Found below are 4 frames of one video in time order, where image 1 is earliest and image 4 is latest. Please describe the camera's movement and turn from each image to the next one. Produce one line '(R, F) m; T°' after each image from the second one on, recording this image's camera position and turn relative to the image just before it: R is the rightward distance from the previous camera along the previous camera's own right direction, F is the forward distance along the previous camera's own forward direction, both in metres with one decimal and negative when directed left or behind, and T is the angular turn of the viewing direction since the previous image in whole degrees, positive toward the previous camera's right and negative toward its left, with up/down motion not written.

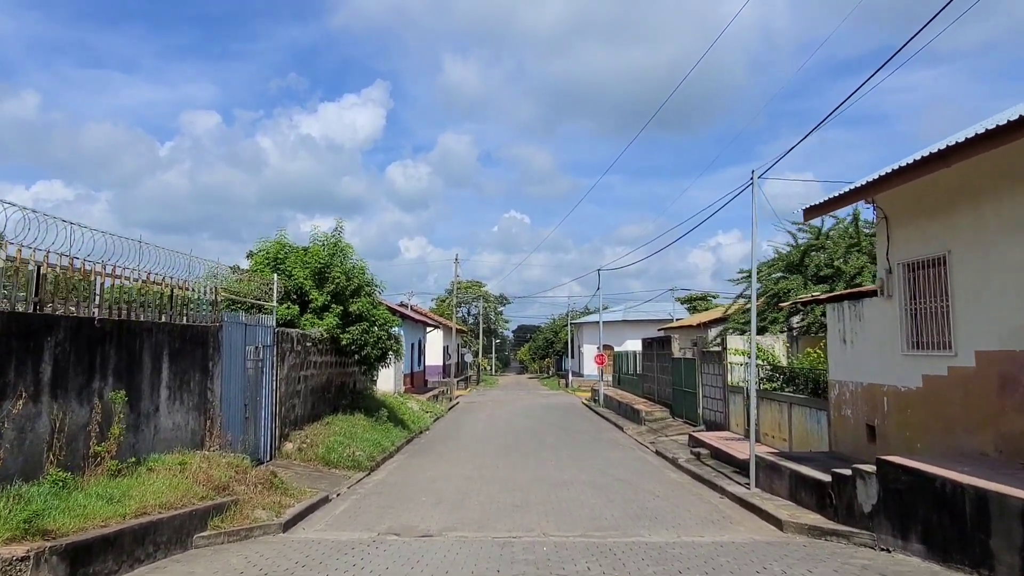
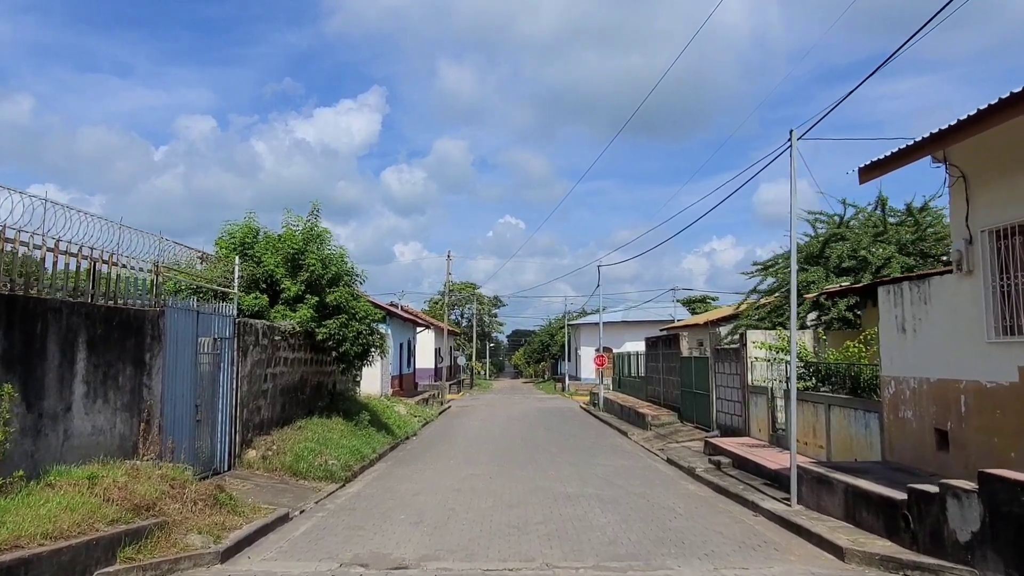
(0.0, +1.8) m; 0°
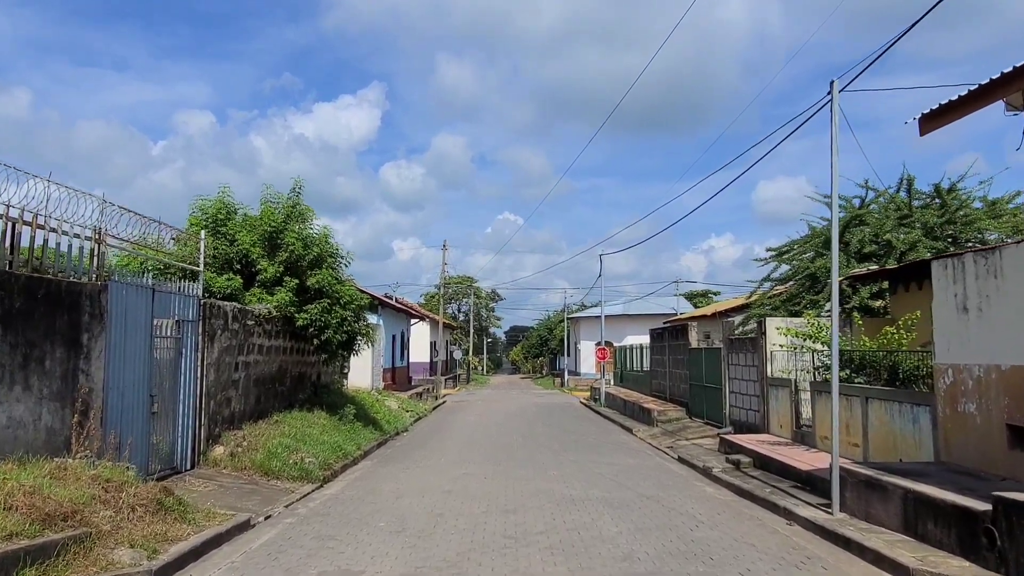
(0.0, +1.3) m; 0°
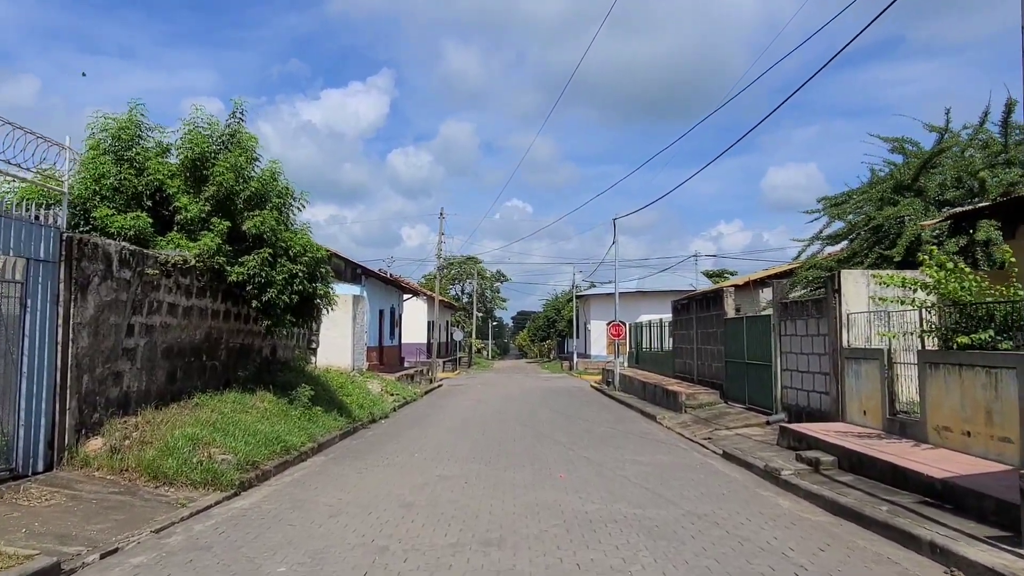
(+0.2, +3.3) m; -1°
